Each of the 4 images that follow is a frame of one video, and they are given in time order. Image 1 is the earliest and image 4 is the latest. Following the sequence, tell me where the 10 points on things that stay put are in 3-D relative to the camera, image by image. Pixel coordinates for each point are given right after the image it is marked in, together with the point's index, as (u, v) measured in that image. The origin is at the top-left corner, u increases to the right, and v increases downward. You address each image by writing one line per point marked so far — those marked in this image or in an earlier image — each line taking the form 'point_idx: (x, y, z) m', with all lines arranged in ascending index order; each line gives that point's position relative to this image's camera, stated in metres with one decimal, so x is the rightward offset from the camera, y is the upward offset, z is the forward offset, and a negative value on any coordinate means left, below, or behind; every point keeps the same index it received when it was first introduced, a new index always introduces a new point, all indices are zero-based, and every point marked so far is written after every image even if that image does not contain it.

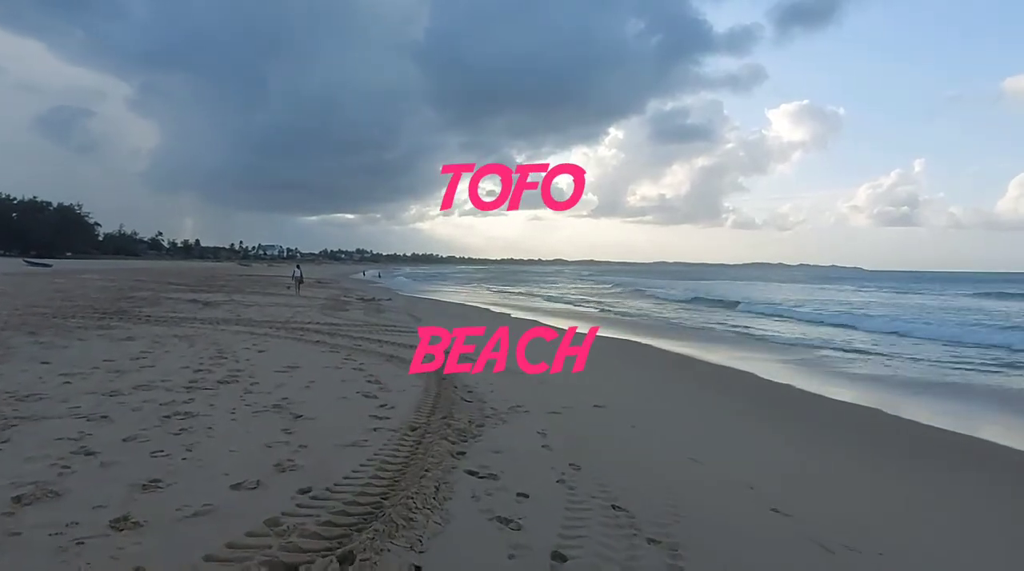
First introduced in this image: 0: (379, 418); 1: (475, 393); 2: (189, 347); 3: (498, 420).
0: (-0.9, -0.9, +5.0) m
1: (-0.3, -1.0, +6.6) m
2: (-3.6, -0.7, +8.1) m
3: (-0.1, -1.0, +5.5) m
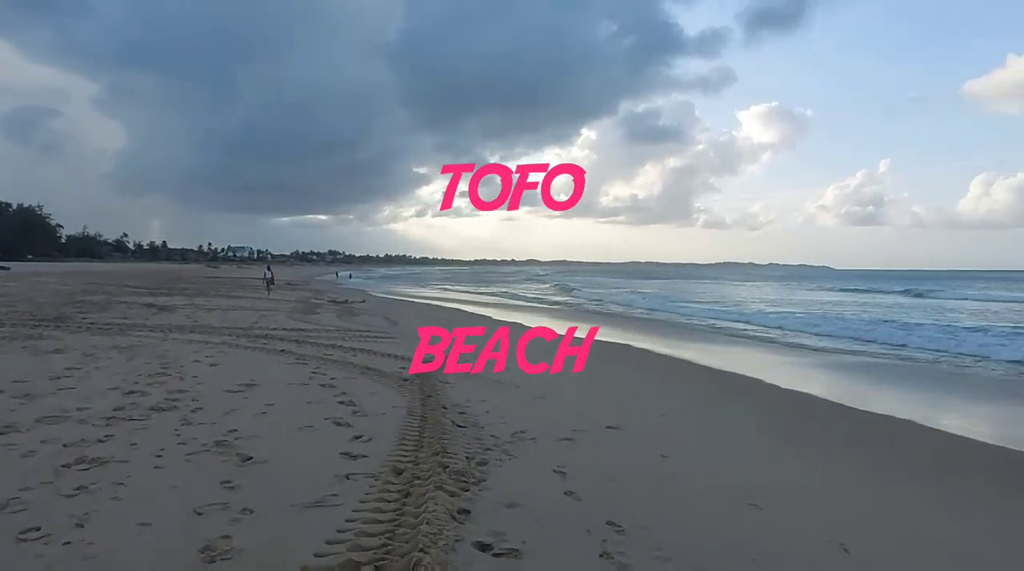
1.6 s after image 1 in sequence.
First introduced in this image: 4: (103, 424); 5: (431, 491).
0: (-0.9, -0.9, +3.9) m
1: (-0.3, -1.0, +5.5) m
2: (-3.7, -0.7, +6.9) m
3: (-0.1, -1.0, +4.4) m
4: (-2.4, -0.8, +4.2) m
5: (-0.4, -1.0, +3.5) m
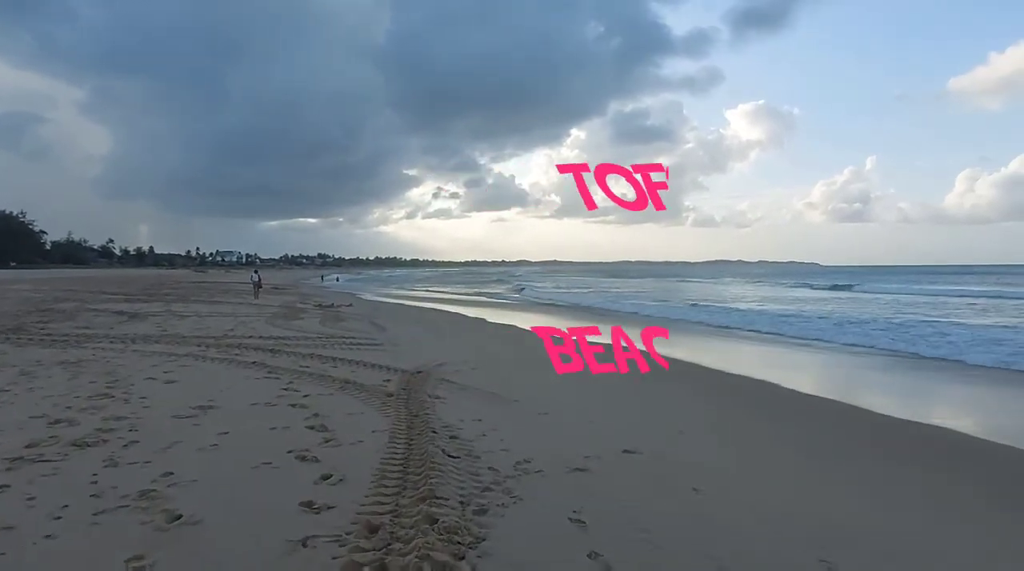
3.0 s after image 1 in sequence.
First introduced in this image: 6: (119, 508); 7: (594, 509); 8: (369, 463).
0: (-0.8, -1.0, +3.1) m
1: (-0.3, -1.0, +4.7) m
2: (-3.7, -0.8, +6.0) m
3: (0.0, -1.0, +3.6) m
4: (-2.4, -0.9, +3.4) m
5: (-0.4, -1.0, +2.6) m
6: (-1.6, -0.9, +2.9) m
7: (+0.4, -1.1, +3.7) m
8: (-0.8, -1.0, +3.9) m
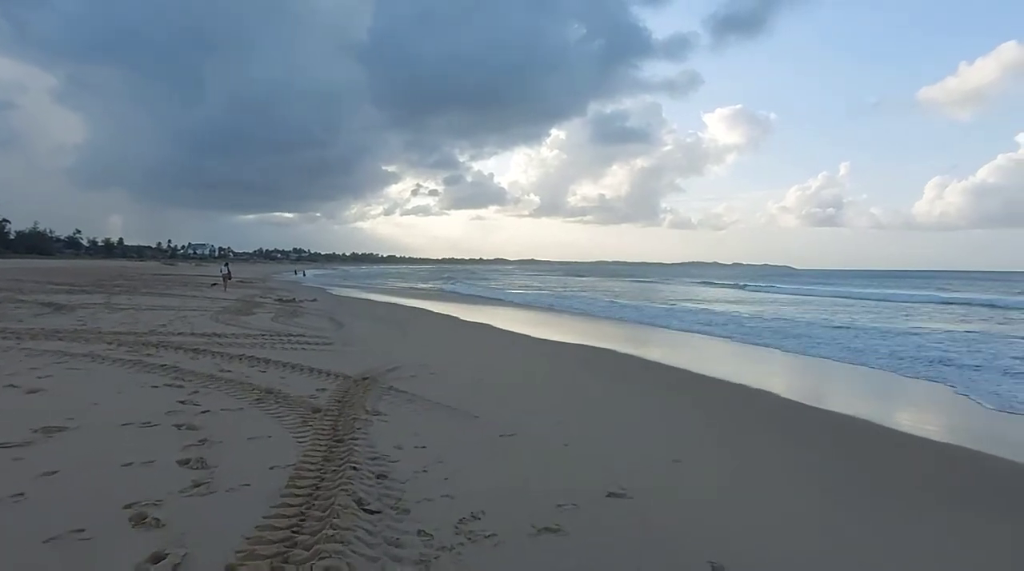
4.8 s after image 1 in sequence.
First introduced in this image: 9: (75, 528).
0: (-1.0, -0.9, +1.9) m
1: (-0.6, -0.9, +3.5) m
2: (-4.0, -0.7, +4.7) m
3: (-0.3, -1.0, +2.4) m
4: (-2.6, -0.8, +2.1) m
5: (-0.5, -0.9, +1.4) m
6: (-1.8, -0.8, +1.7) m
7: (+0.2, -1.1, +2.5) m
8: (-1.0, -0.9, +2.7) m
9: (-1.6, -0.8, +2.6) m
